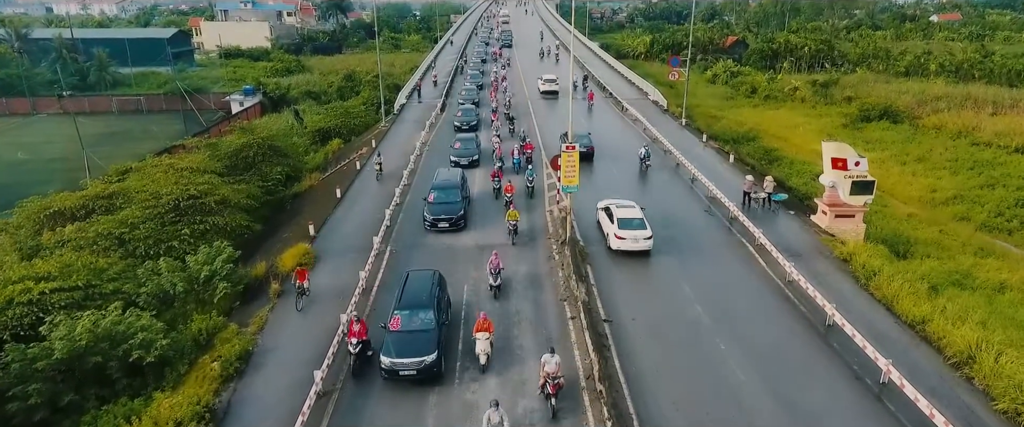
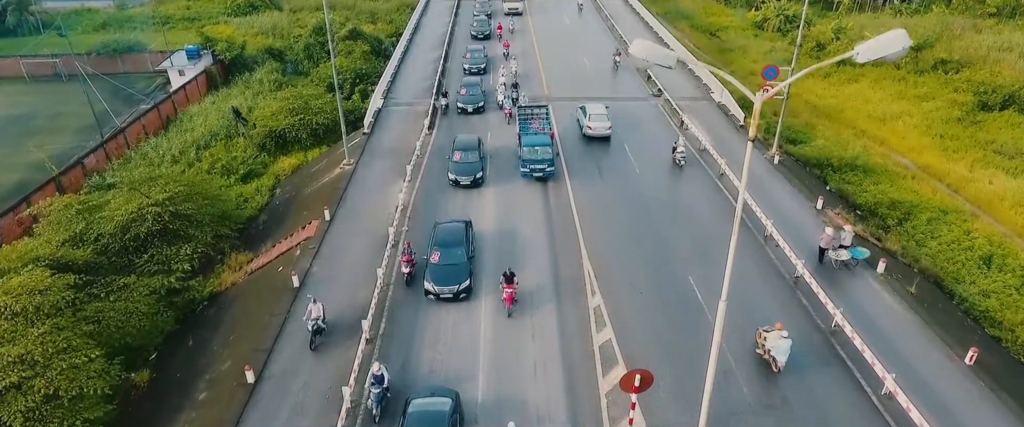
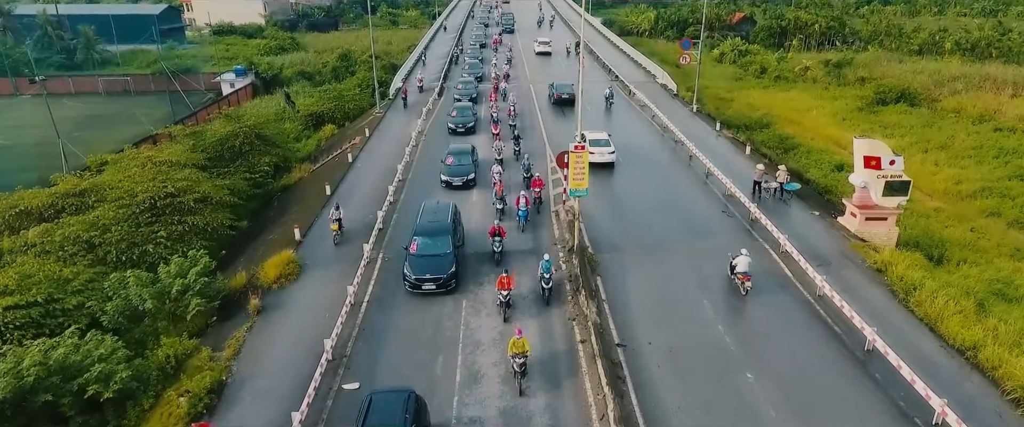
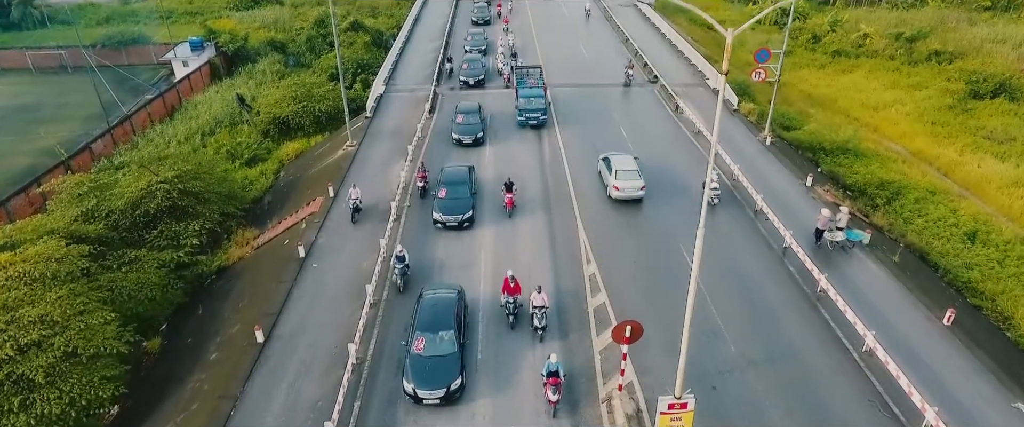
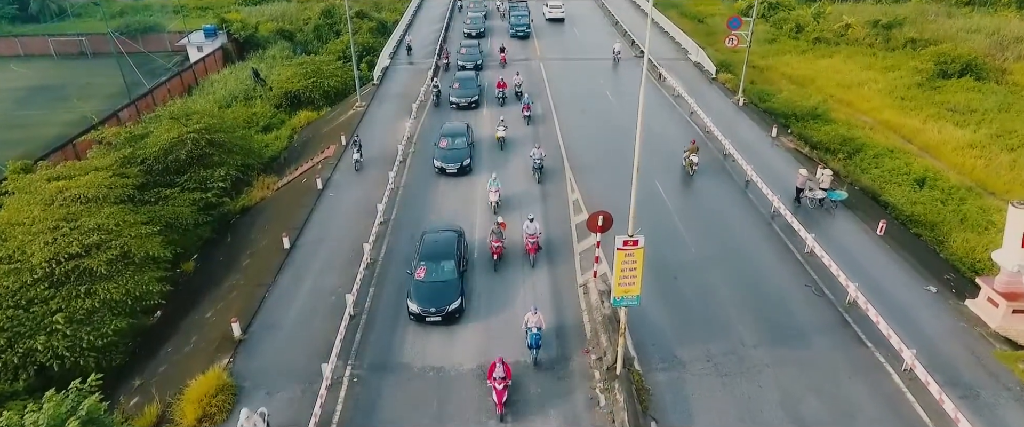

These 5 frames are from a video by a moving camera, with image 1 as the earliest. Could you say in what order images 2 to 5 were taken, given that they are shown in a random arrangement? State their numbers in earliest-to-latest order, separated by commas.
3, 5, 4, 2
